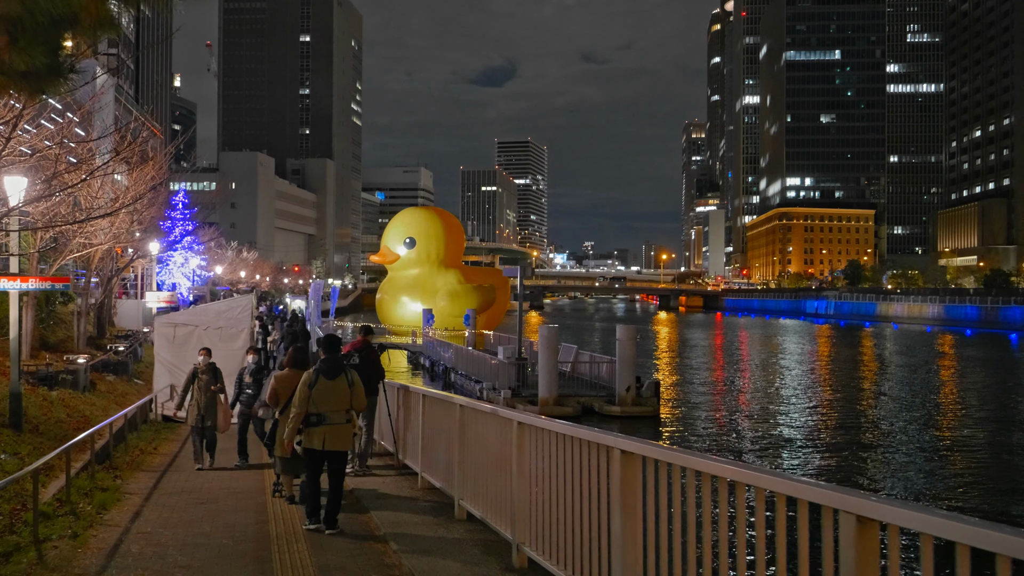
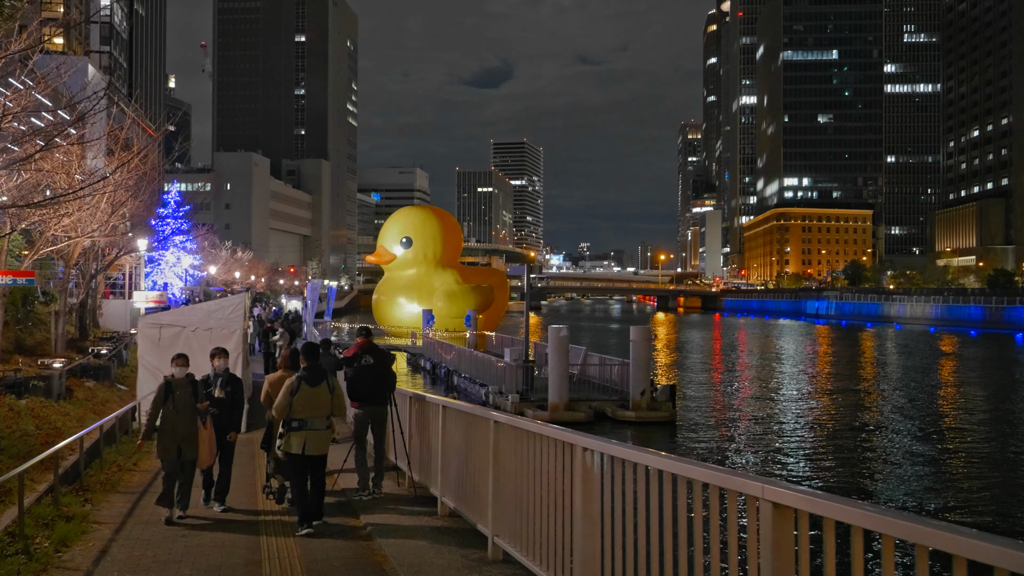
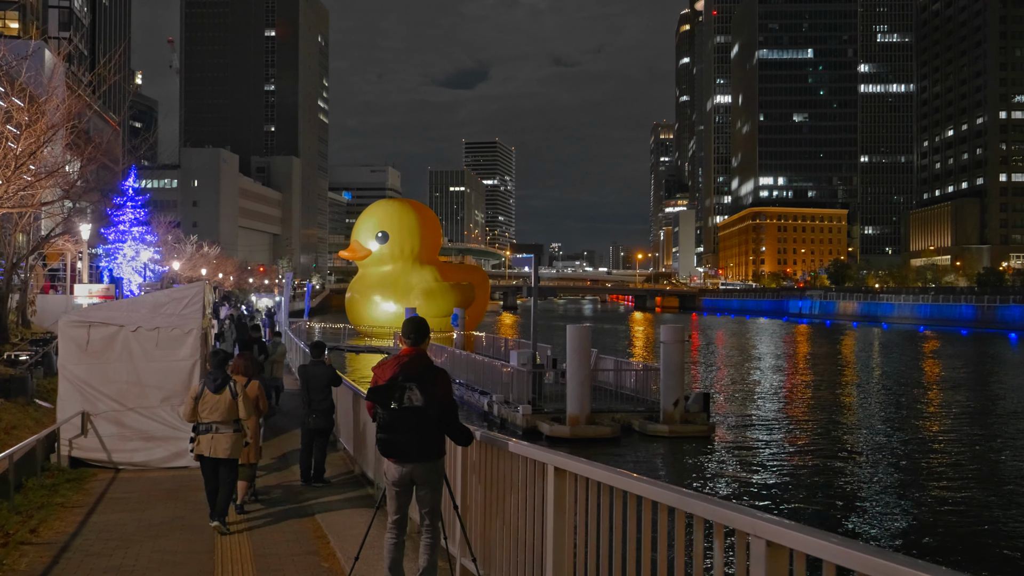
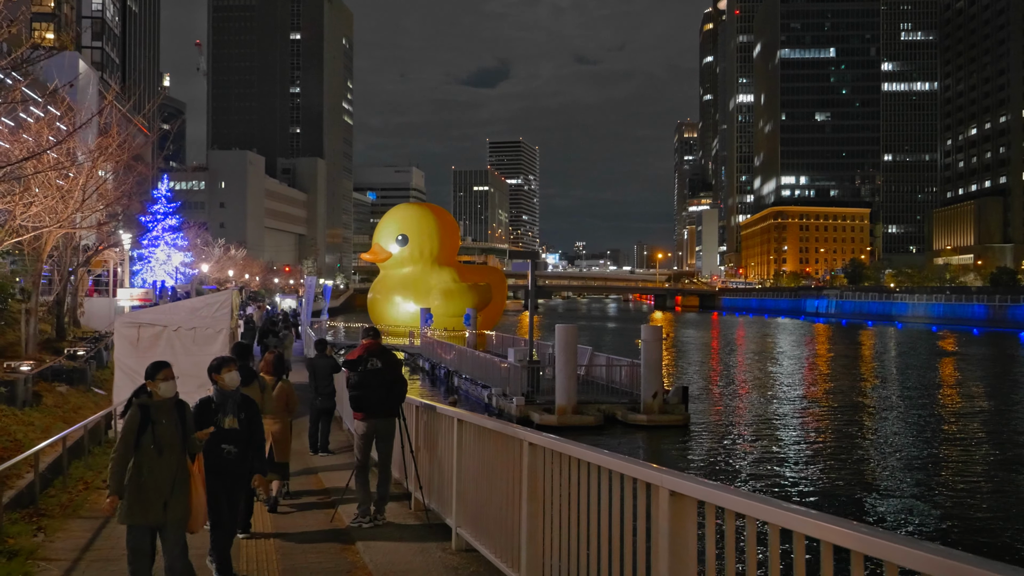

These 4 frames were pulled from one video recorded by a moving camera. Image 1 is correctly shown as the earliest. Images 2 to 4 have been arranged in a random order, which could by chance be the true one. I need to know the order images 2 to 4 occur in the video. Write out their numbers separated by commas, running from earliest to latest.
2, 4, 3
